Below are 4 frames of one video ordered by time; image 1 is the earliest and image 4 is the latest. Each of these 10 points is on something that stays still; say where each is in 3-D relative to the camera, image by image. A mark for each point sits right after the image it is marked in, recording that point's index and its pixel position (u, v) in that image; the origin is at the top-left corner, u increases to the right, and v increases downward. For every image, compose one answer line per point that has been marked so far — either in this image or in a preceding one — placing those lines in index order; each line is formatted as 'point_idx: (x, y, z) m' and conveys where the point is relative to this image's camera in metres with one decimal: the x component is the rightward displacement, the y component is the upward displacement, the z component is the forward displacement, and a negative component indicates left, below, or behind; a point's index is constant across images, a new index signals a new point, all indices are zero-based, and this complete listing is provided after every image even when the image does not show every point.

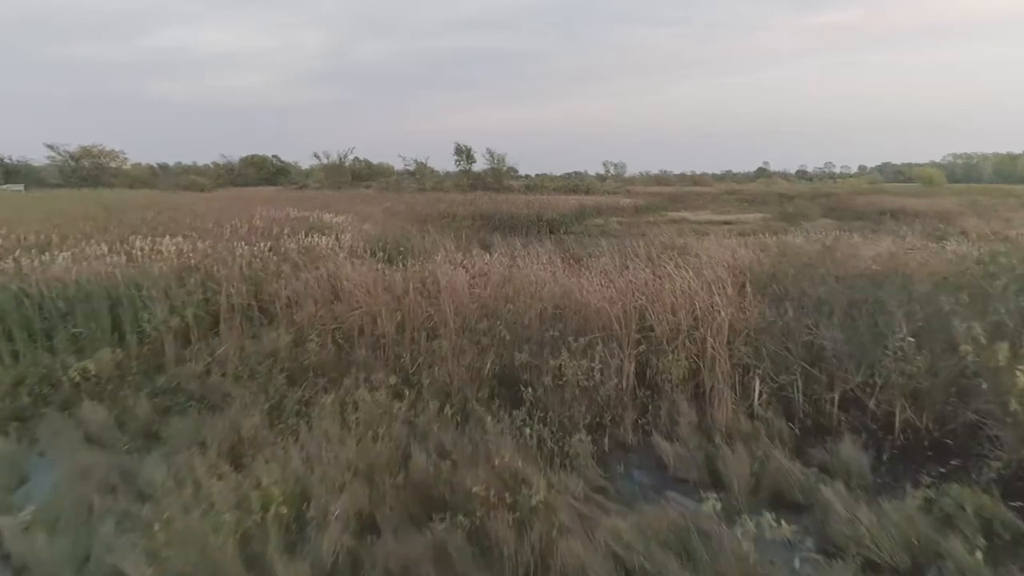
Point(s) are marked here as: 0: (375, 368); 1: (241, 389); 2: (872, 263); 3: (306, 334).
0: (-1.0, -0.6, +4.9) m
1: (-1.8, -0.7, +4.6) m
2: (+2.8, +0.2, +5.5) m
3: (-1.6, -0.4, +5.5) m
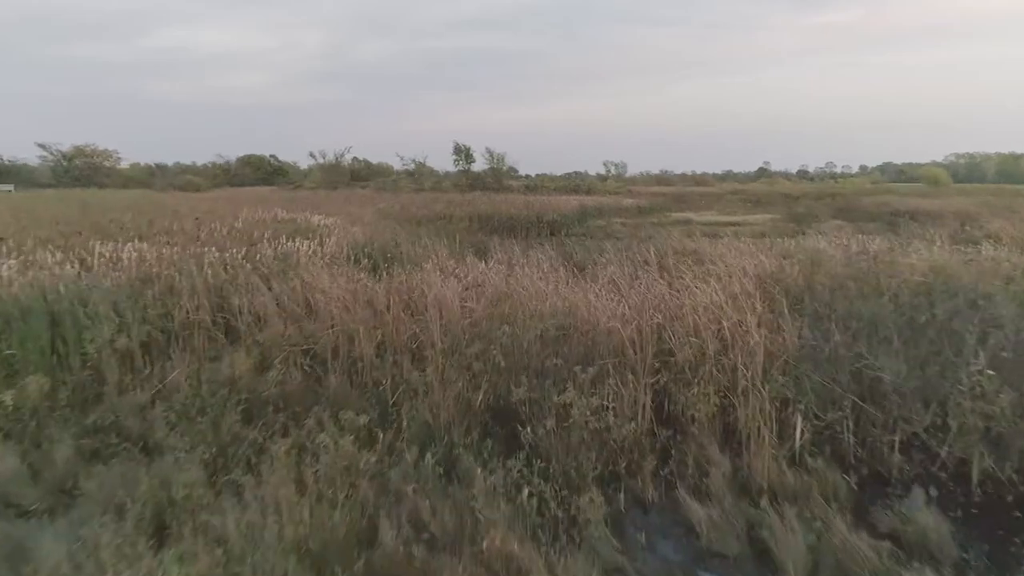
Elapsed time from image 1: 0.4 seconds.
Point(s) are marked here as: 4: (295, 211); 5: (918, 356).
0: (-1.0, -0.7, +4.2) m
1: (-1.8, -0.8, +3.8) m
2: (+2.8, +0.1, +4.7) m
3: (-1.6, -0.5, +4.8) m
4: (-4.1, +1.5, +13.3) m
5: (+2.2, -0.4, +3.8) m
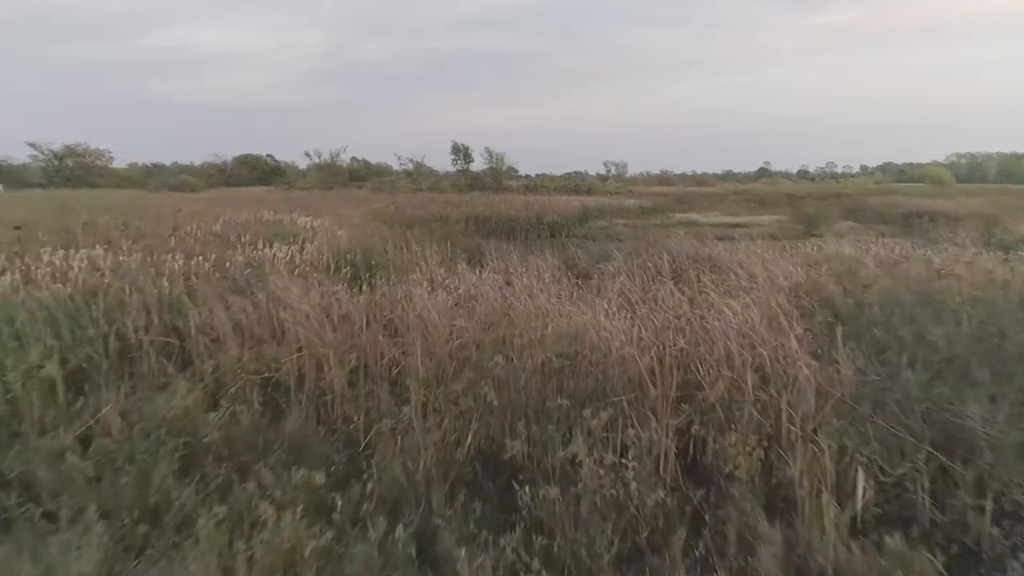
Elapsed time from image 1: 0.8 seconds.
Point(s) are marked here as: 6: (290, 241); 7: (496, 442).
0: (-1.0, -0.8, +3.5) m
1: (-1.8, -0.9, +3.1) m
2: (+2.7, 0.0, +4.0) m
3: (-1.7, -0.6, +4.1) m
4: (-4.1, +1.4, +12.5) m
5: (+2.2, -0.5, +3.1) m
6: (-2.7, +0.6, +8.5) m
7: (-0.1, -0.7, +3.4) m
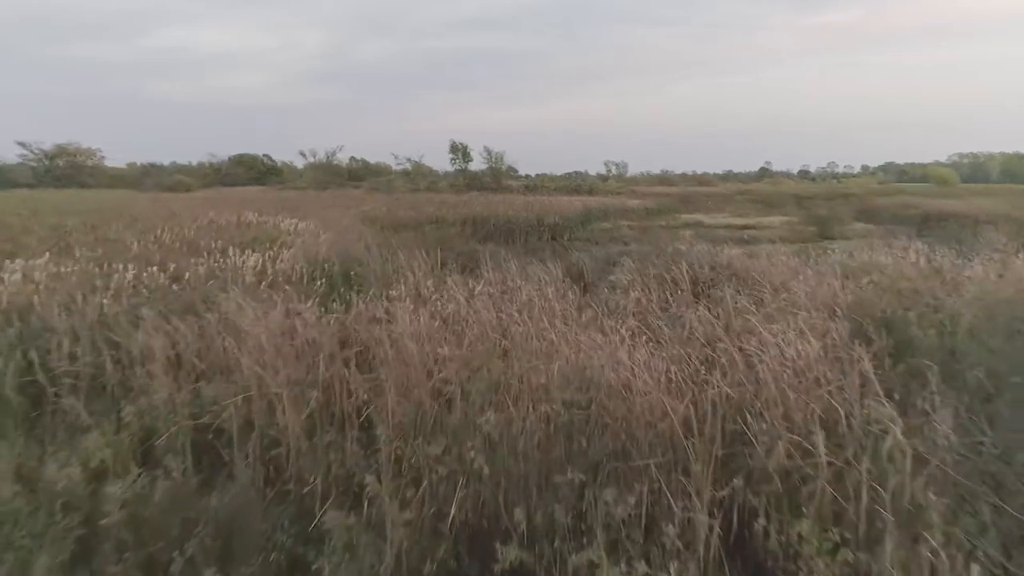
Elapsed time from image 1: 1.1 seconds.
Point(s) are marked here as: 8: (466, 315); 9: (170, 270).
0: (-1.0, -0.9, +2.7) m
1: (-1.8, -1.0, +2.3) m
2: (+2.7, -0.2, +3.2) m
3: (-1.7, -0.7, +3.3) m
4: (-4.1, +1.2, +11.8) m
5: (+2.2, -0.6, +2.3) m
6: (-2.7, +0.5, +7.8) m
7: (-0.1, -0.9, +2.6) m
8: (-0.3, -0.2, +4.3) m
9: (-2.9, +0.2, +5.9) m
